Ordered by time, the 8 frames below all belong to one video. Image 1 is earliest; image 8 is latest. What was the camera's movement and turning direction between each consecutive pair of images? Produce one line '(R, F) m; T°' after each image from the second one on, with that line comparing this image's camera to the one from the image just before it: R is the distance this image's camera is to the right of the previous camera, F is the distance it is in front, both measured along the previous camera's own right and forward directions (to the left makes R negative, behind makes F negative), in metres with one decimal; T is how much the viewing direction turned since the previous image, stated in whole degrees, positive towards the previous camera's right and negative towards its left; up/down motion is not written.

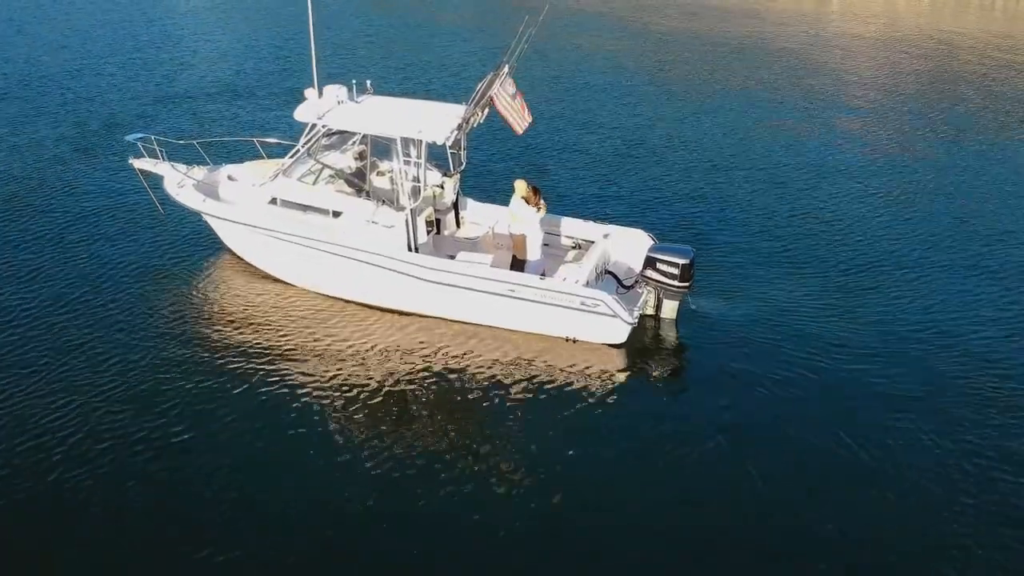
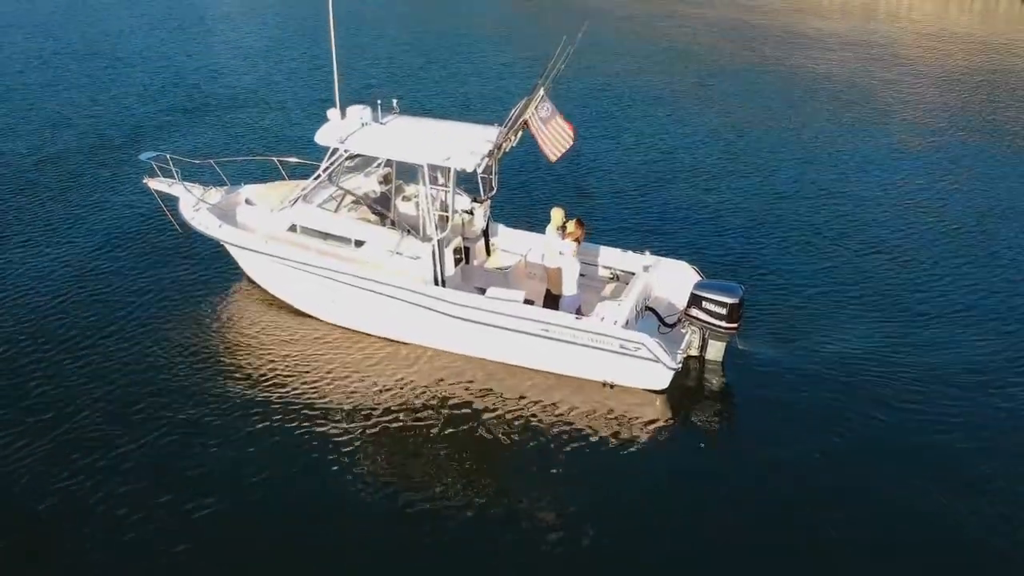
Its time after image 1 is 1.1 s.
(0.0, +1.1) m; -2°
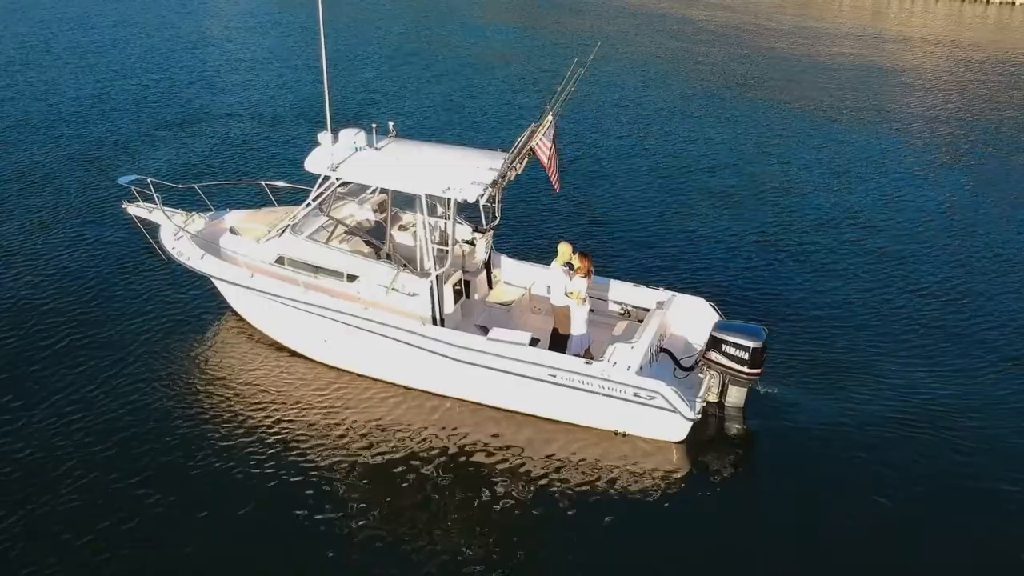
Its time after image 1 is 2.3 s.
(-0.1, +1.1) m; 0°
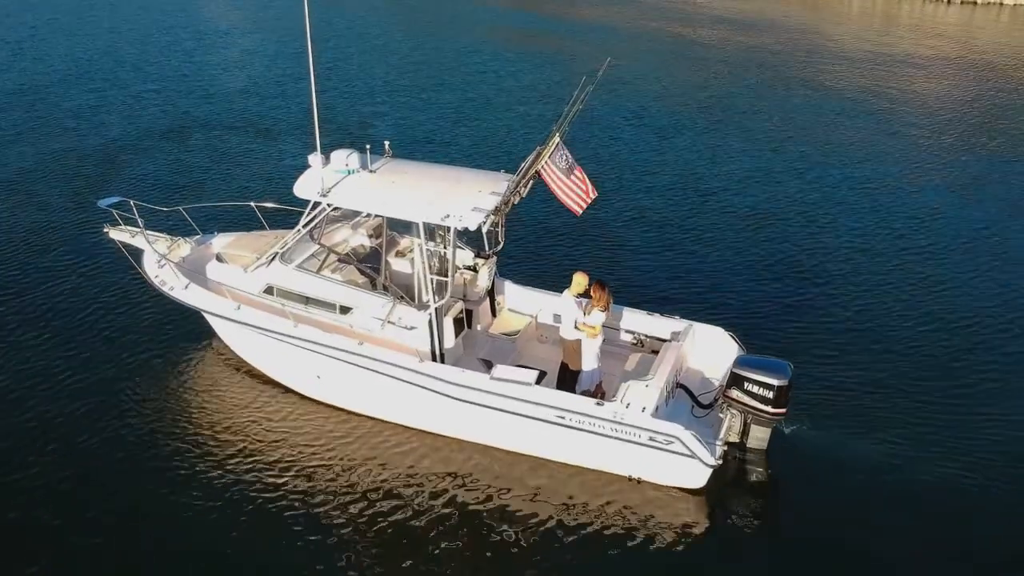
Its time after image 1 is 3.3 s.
(0.0, +1.0) m; 0°
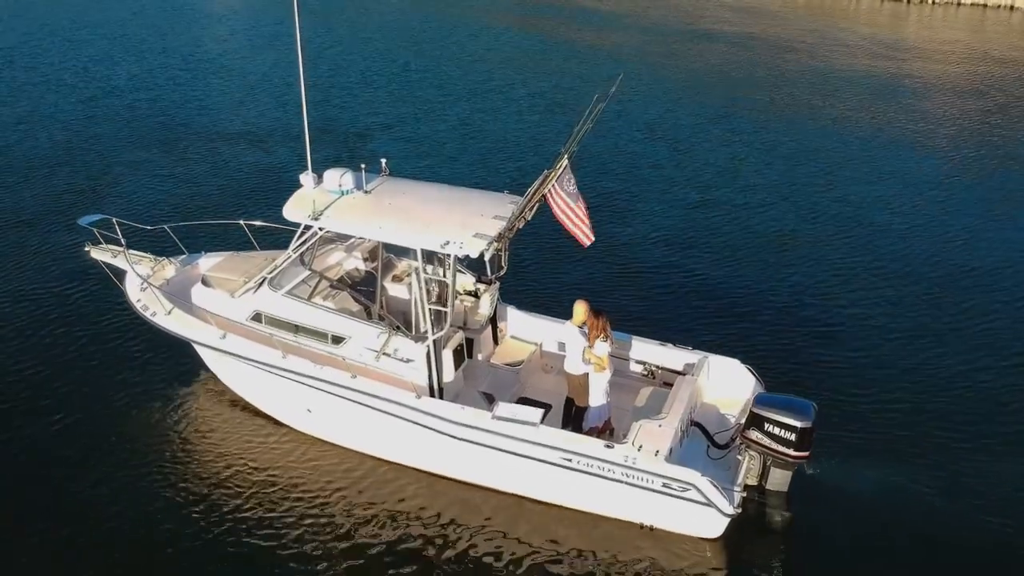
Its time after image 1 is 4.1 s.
(0.0, +0.9) m; 0°
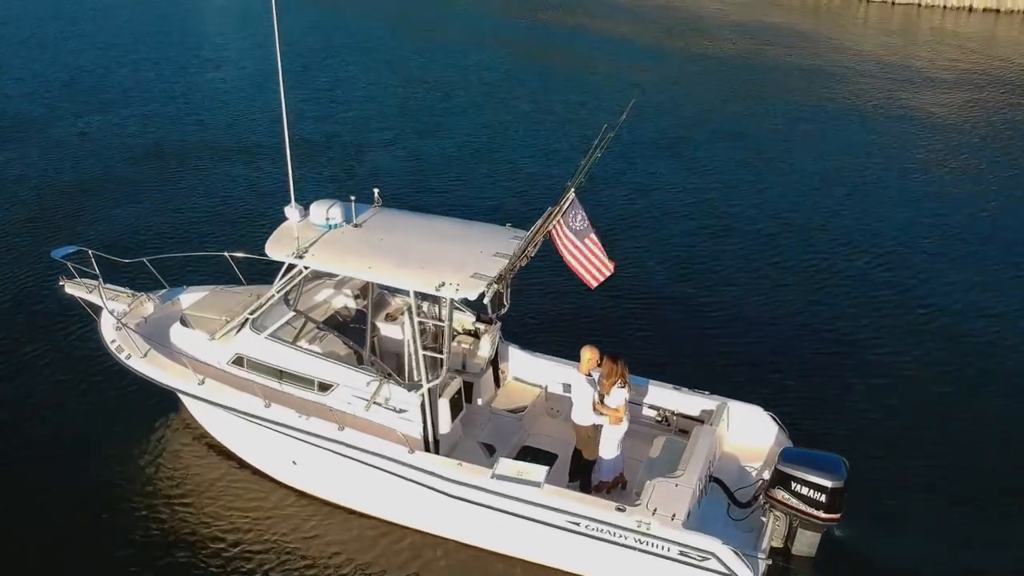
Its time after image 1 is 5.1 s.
(+0.1, +1.0) m; -1°
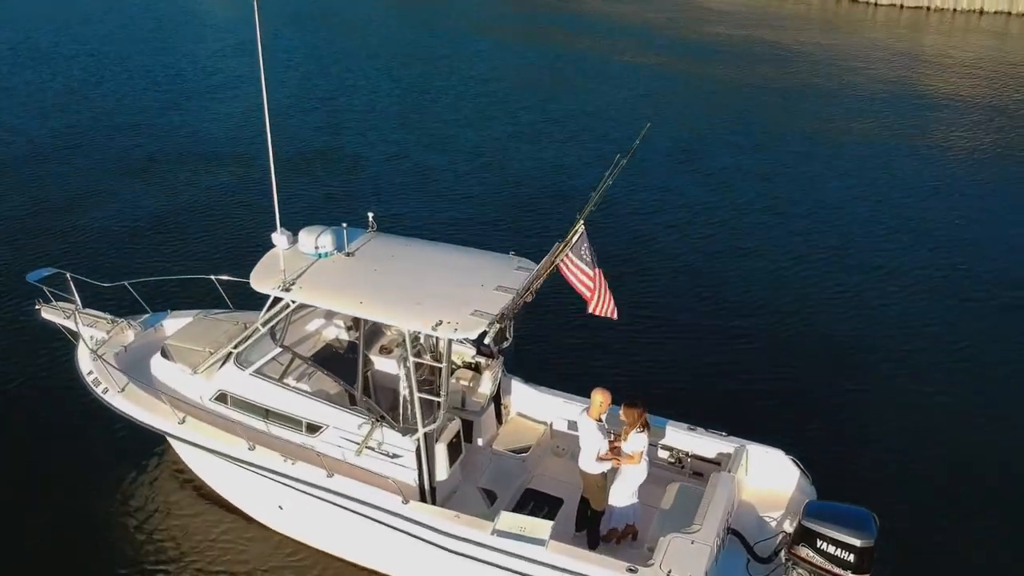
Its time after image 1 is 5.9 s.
(0.0, +0.8) m; 0°
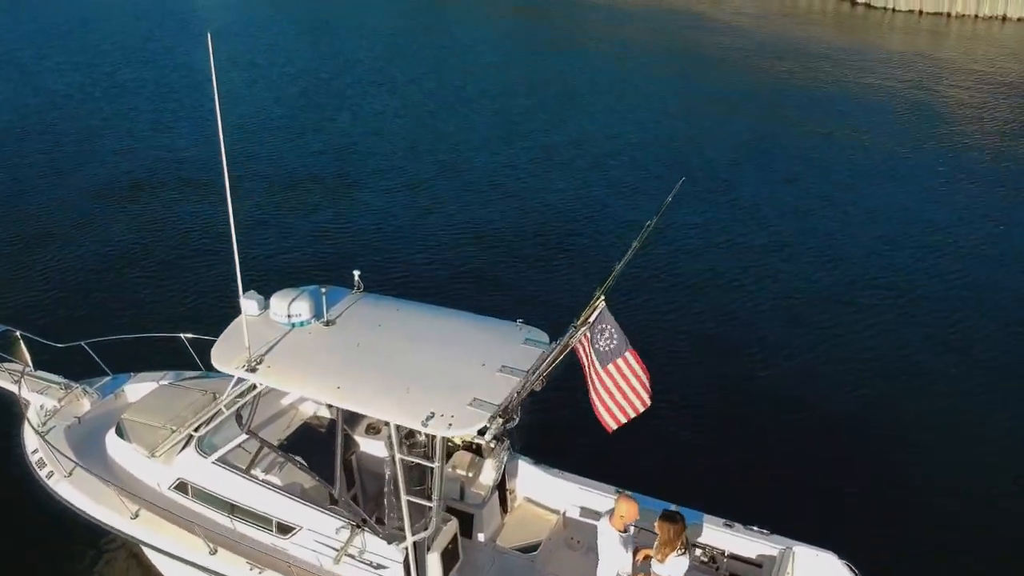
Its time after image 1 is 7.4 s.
(+0.1, +1.6) m; -1°
